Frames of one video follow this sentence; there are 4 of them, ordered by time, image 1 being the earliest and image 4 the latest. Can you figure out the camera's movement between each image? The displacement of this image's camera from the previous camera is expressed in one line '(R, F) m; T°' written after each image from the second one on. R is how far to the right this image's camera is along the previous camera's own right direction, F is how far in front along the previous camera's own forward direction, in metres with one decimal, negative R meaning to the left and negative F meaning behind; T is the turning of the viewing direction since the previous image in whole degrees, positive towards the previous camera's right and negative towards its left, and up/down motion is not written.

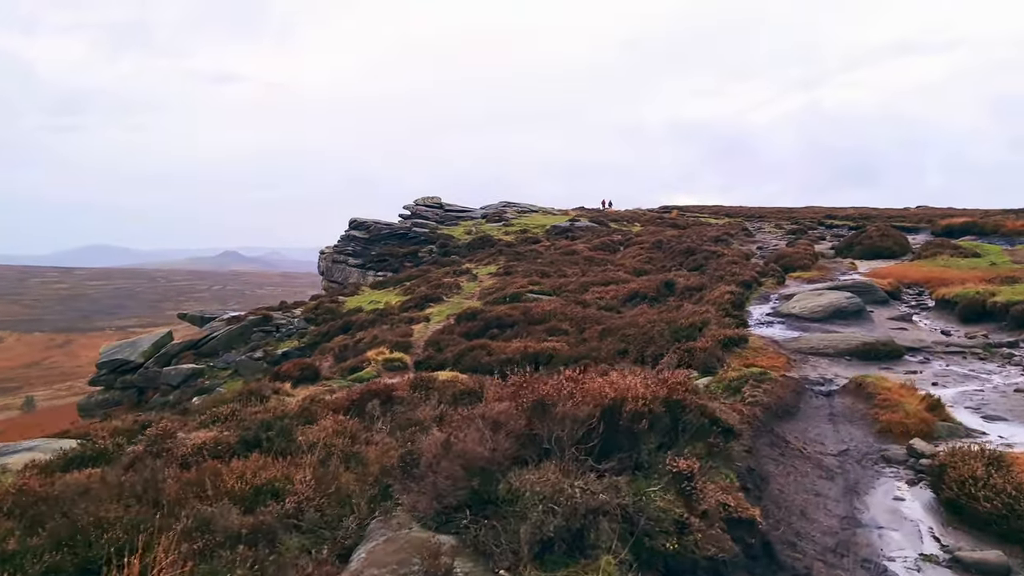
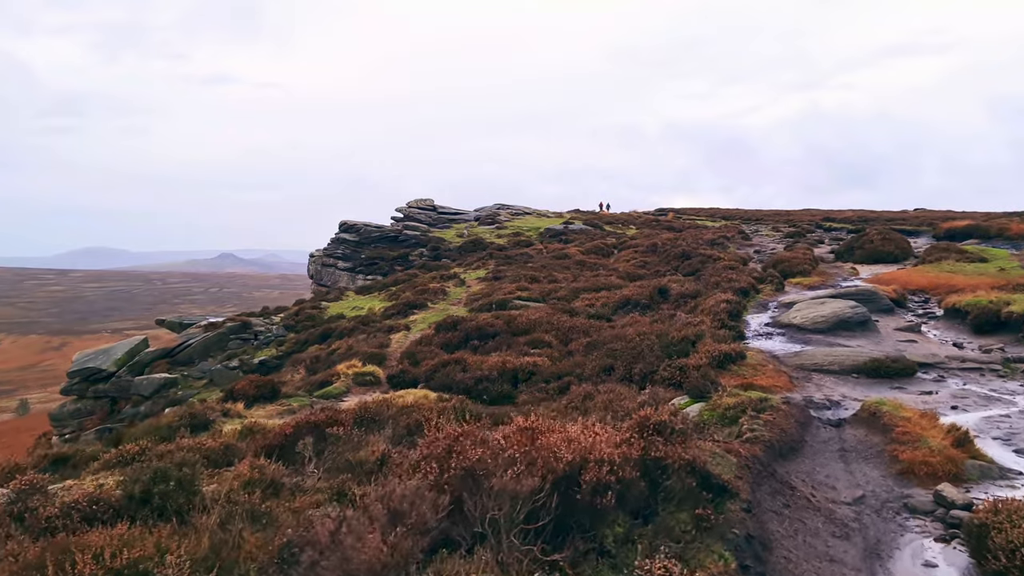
(+0.3, +1.0) m; 0°
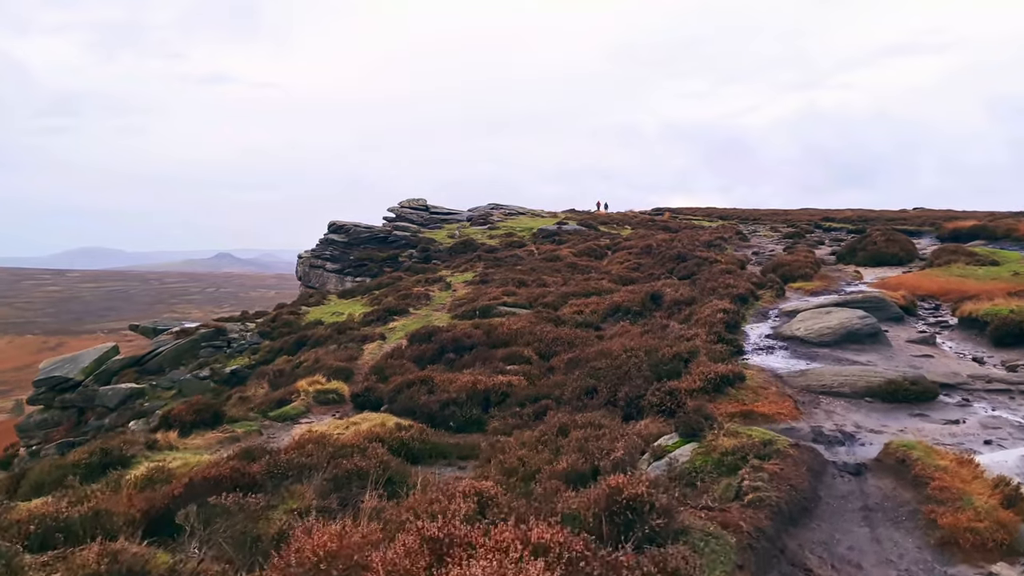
(+0.3, +1.2) m; 0°
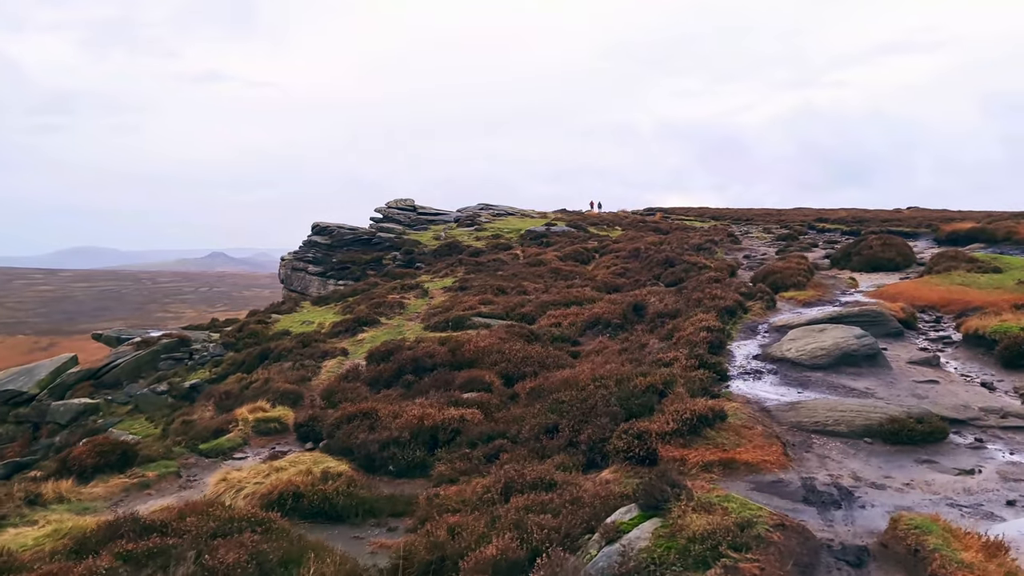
(+0.5, +1.2) m; 0°
